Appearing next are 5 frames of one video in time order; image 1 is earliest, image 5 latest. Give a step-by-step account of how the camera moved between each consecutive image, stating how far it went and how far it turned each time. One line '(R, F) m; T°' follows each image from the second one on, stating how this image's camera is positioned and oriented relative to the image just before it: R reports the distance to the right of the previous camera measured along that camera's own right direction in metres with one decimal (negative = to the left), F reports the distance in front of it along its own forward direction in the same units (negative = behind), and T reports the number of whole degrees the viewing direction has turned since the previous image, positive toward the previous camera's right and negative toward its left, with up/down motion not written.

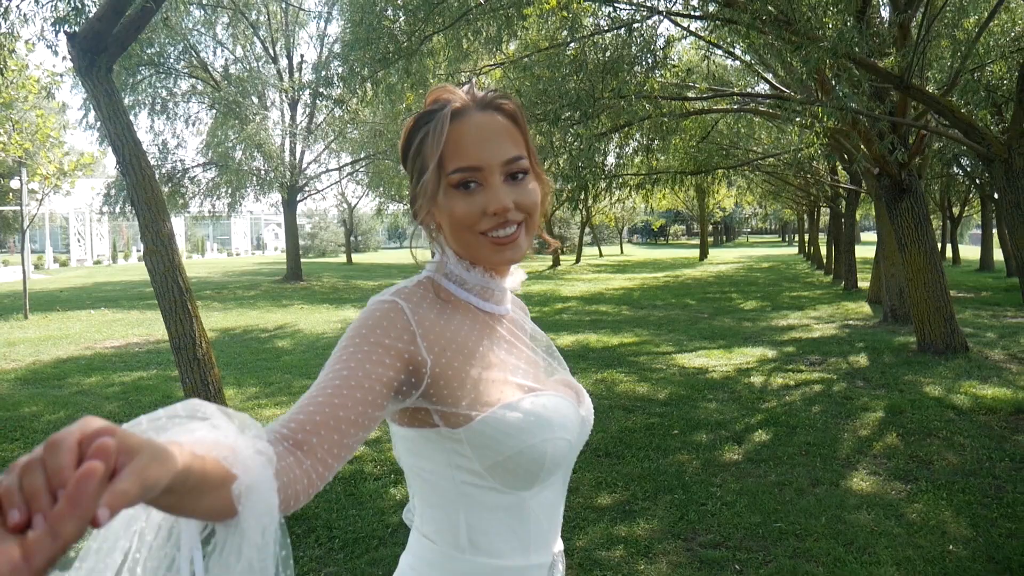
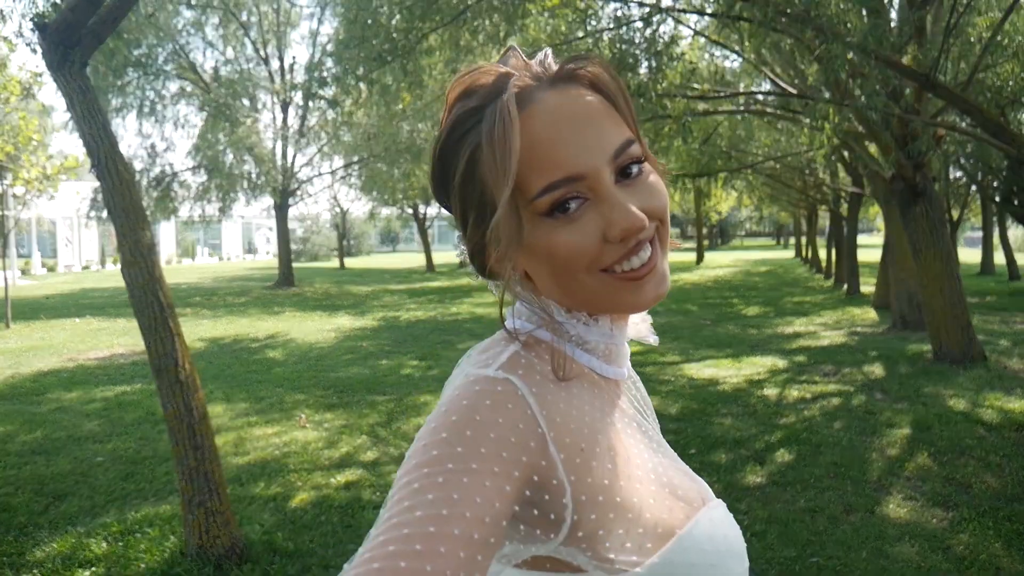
(-0.1, +0.3) m; +1°
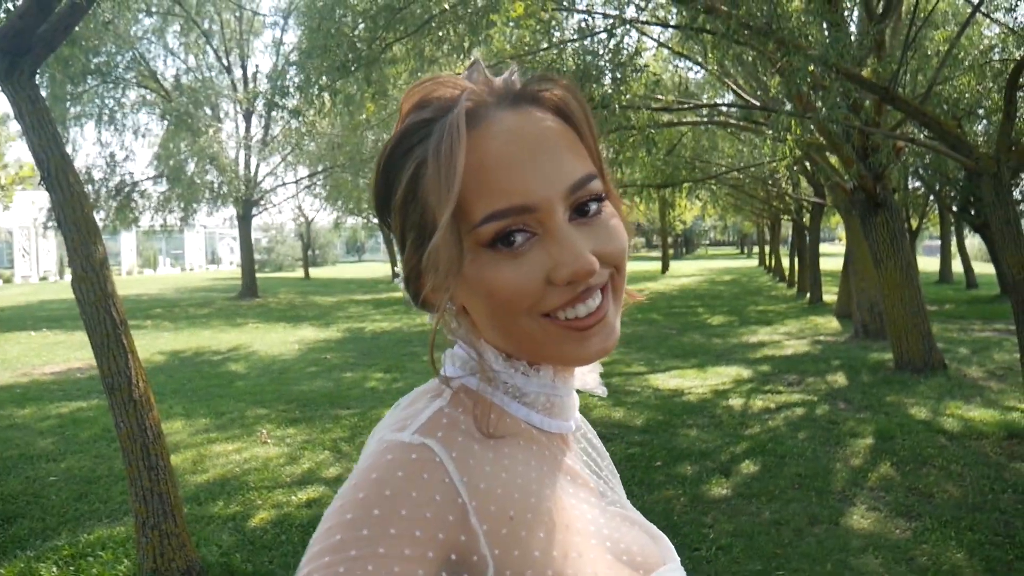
(0.0, +0.1) m; +2°
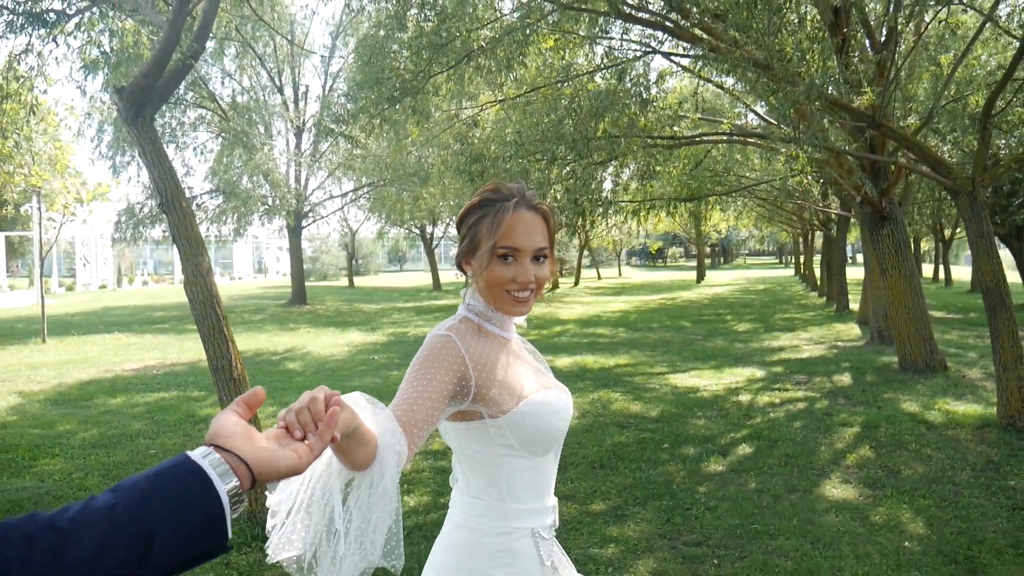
(+0.1, -0.9) m; -3°
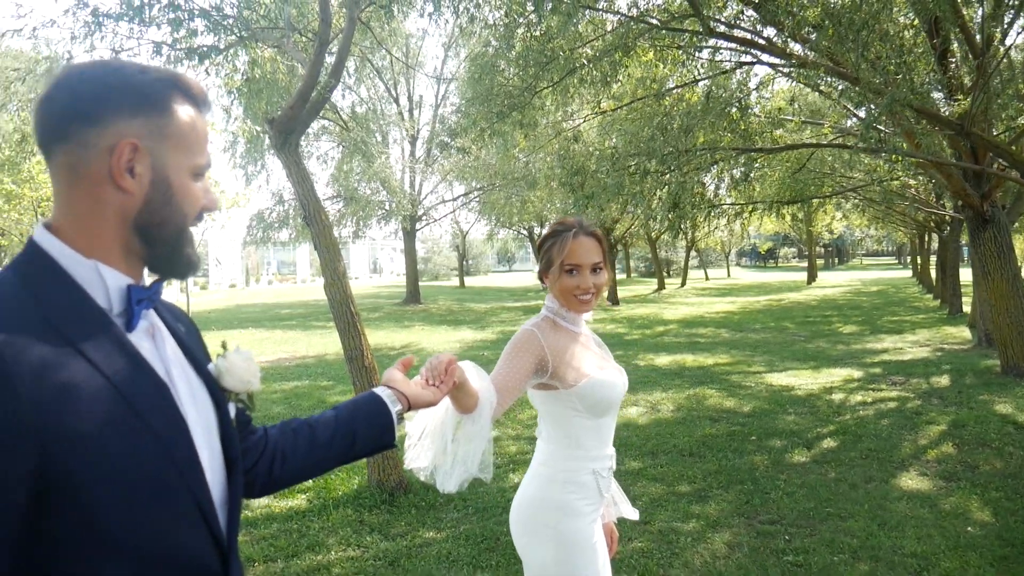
(+0.1, -0.7) m; -8°
